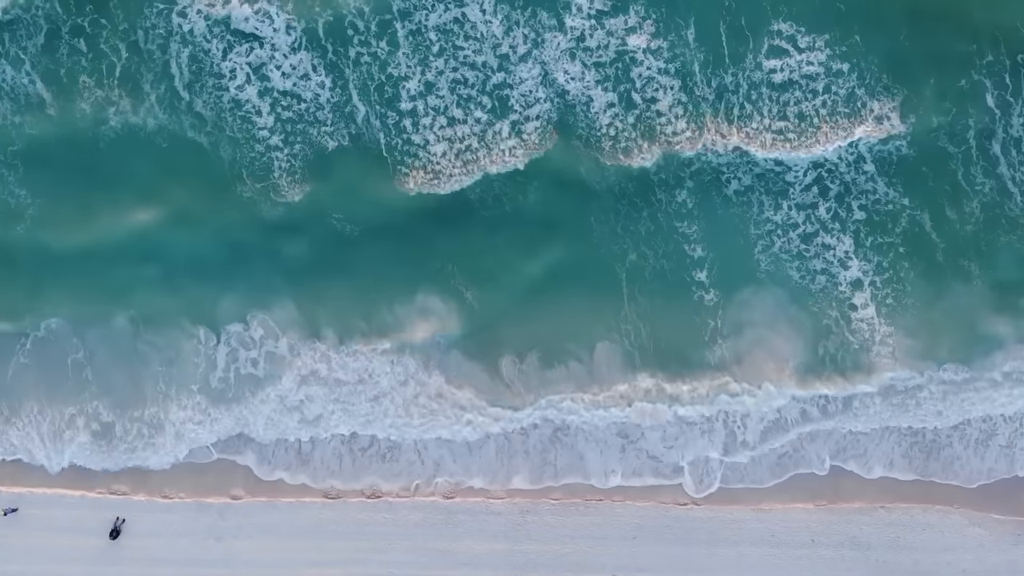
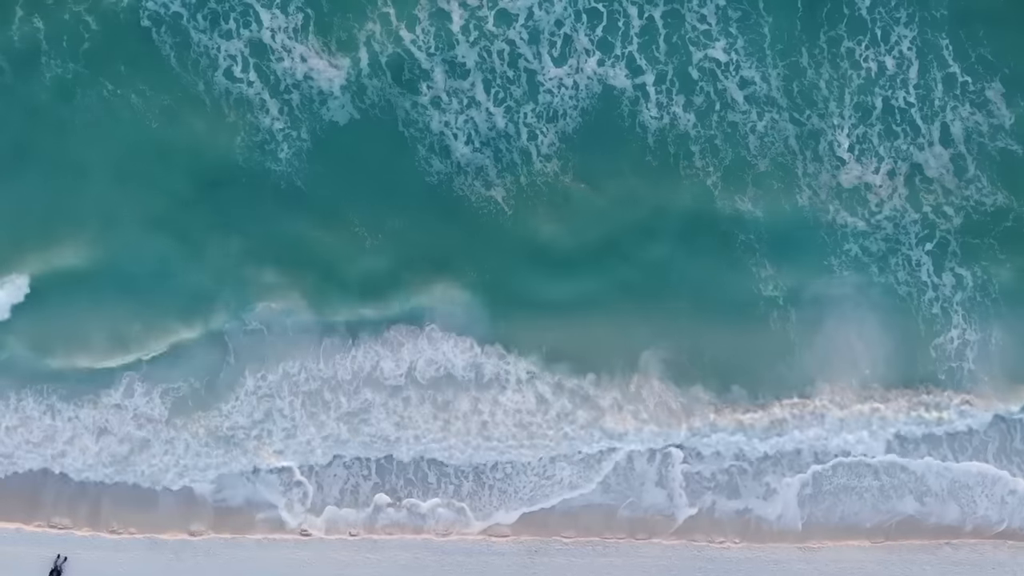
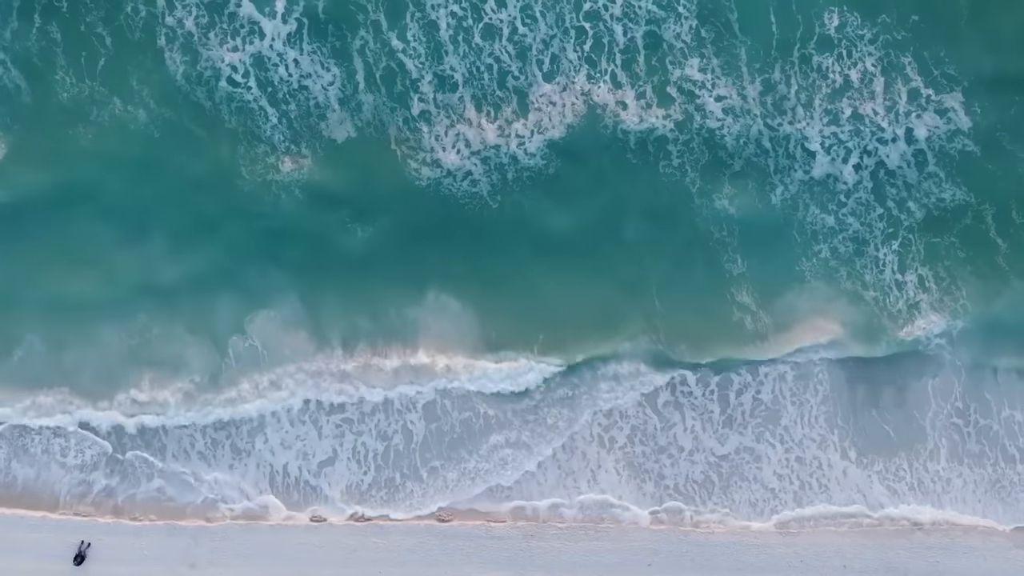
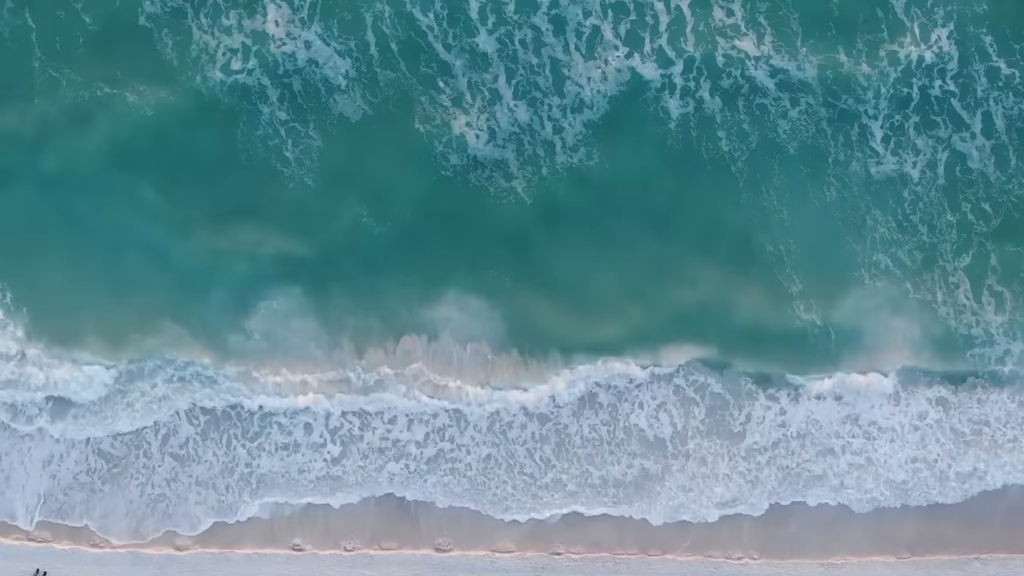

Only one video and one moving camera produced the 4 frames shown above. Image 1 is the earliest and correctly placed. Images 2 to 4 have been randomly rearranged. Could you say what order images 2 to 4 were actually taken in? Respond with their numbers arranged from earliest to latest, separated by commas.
3, 2, 4
